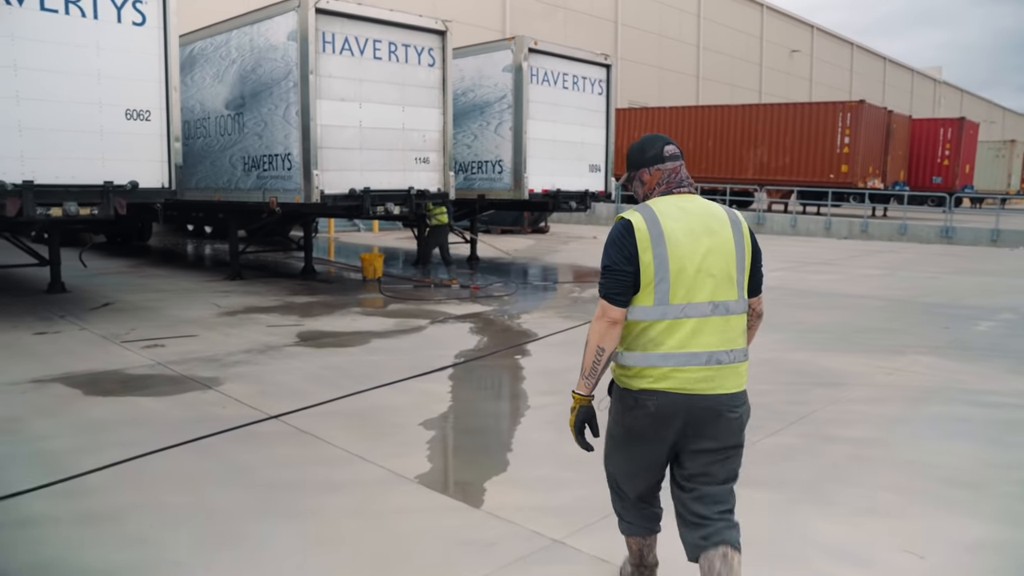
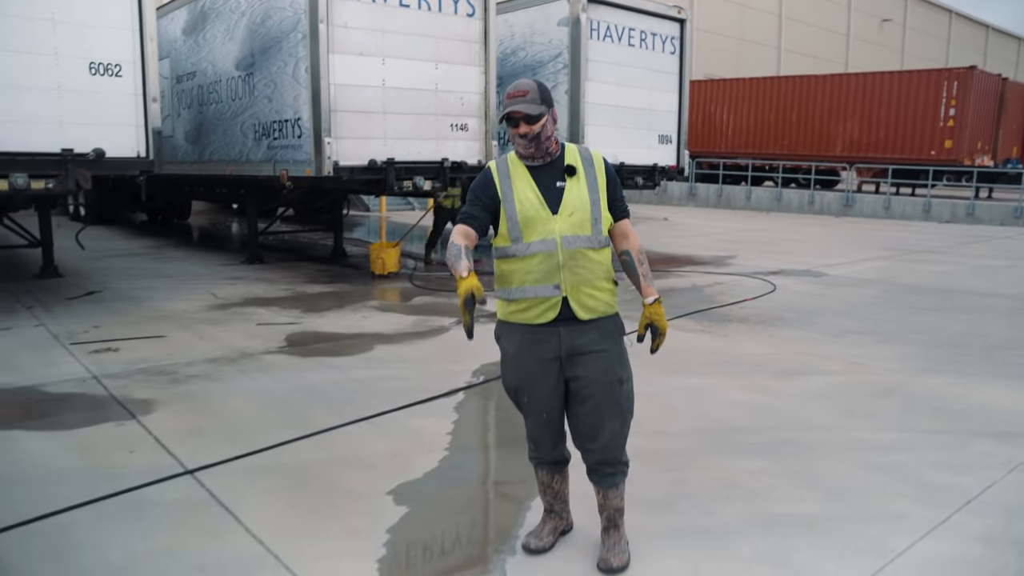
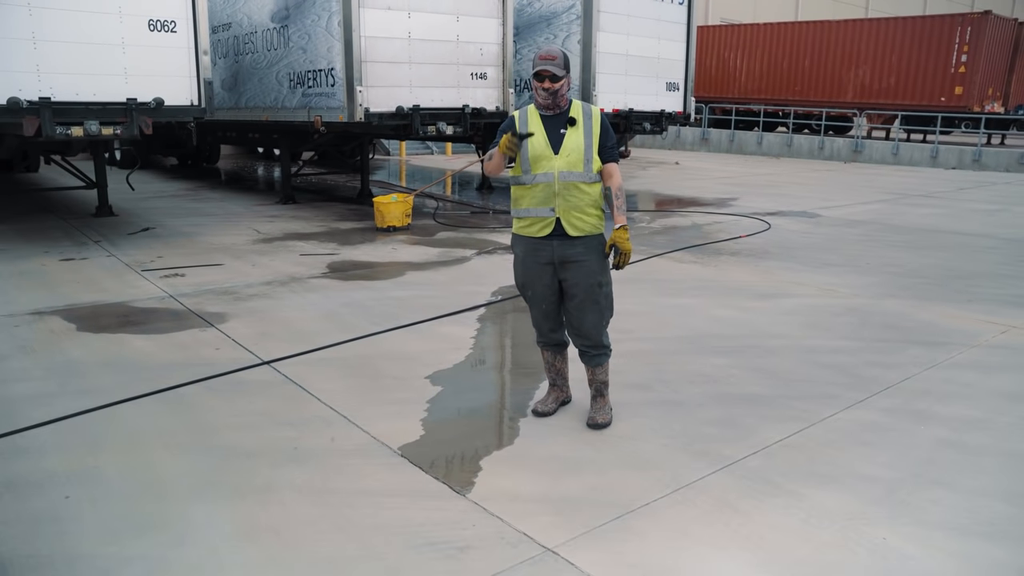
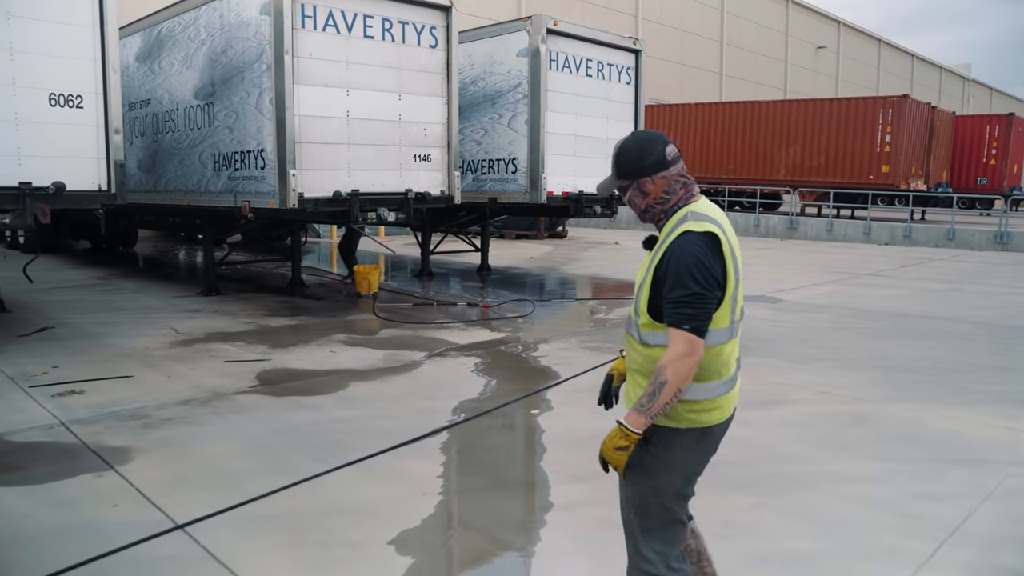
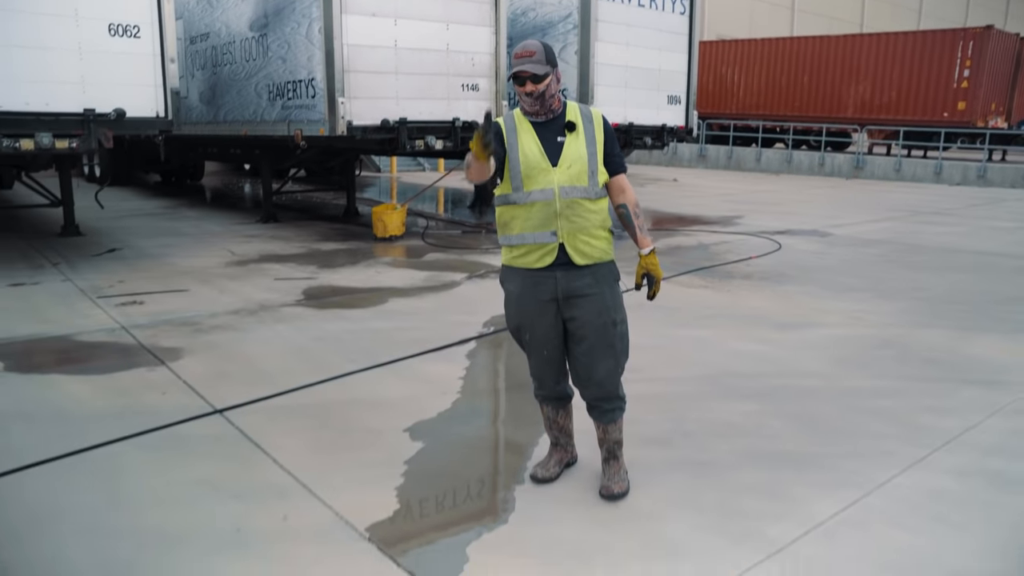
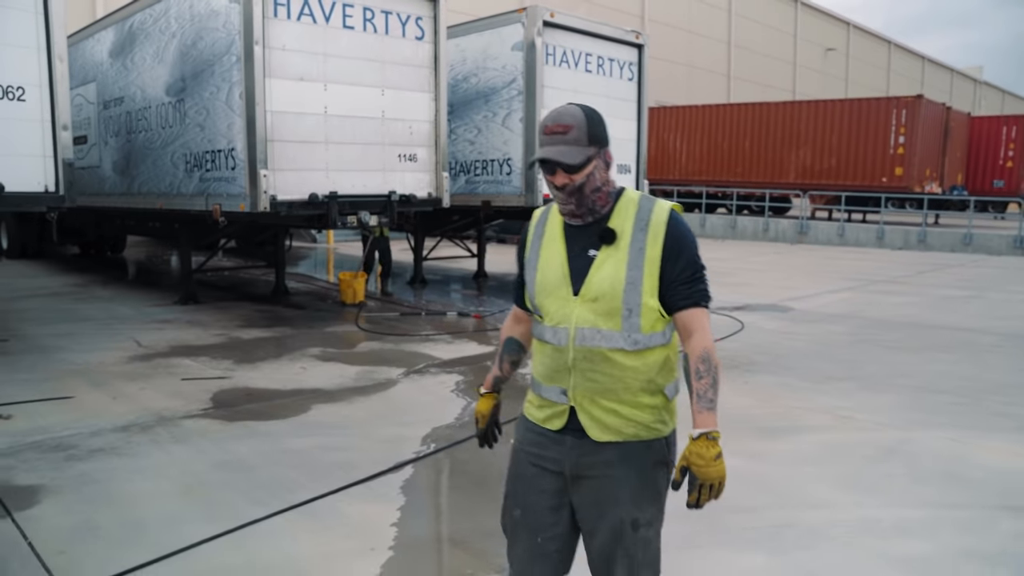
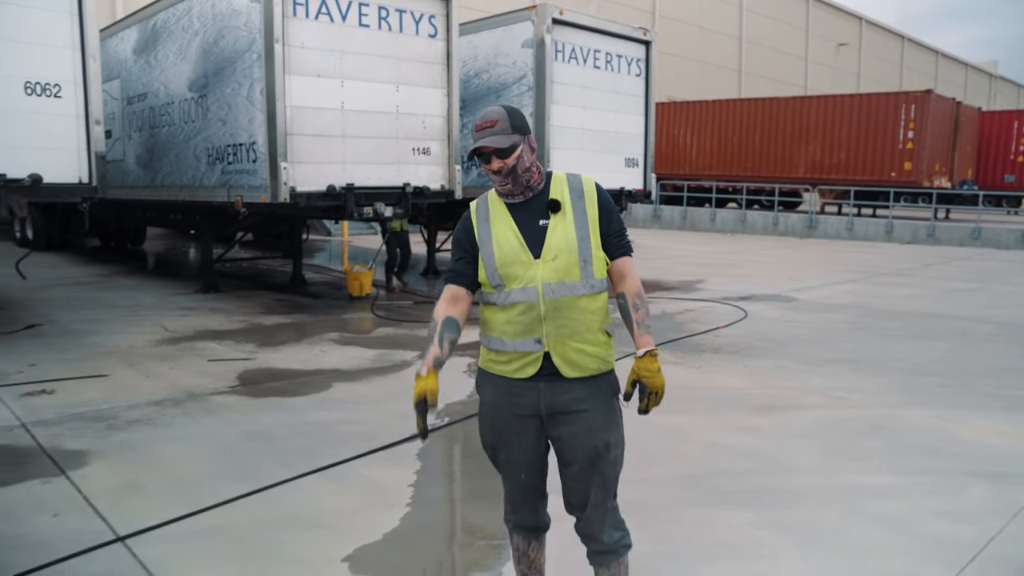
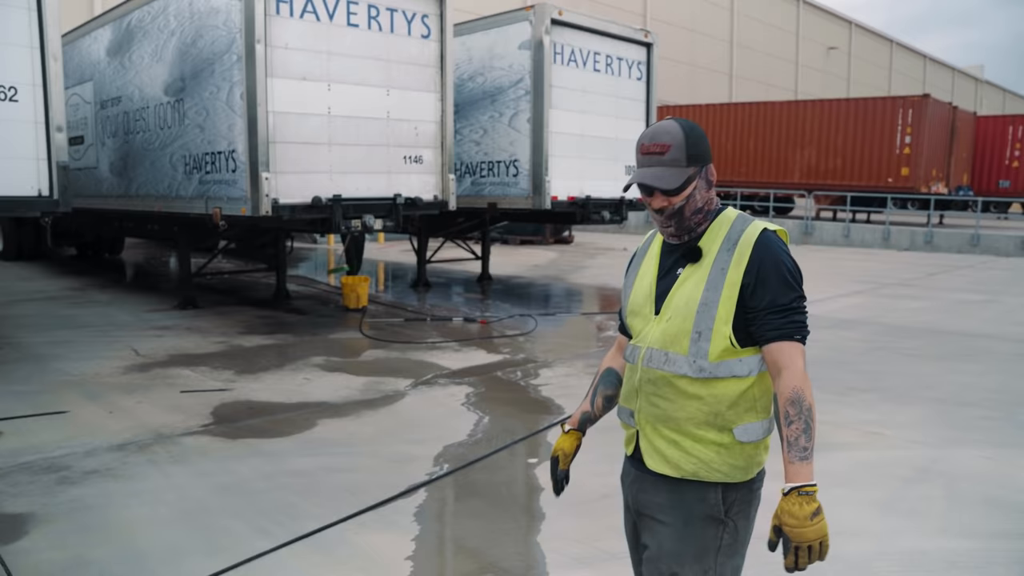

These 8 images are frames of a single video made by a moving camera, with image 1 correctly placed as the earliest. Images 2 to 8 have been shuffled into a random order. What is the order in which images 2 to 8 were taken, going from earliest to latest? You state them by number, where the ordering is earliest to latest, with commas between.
4, 8, 6, 7, 2, 5, 3
